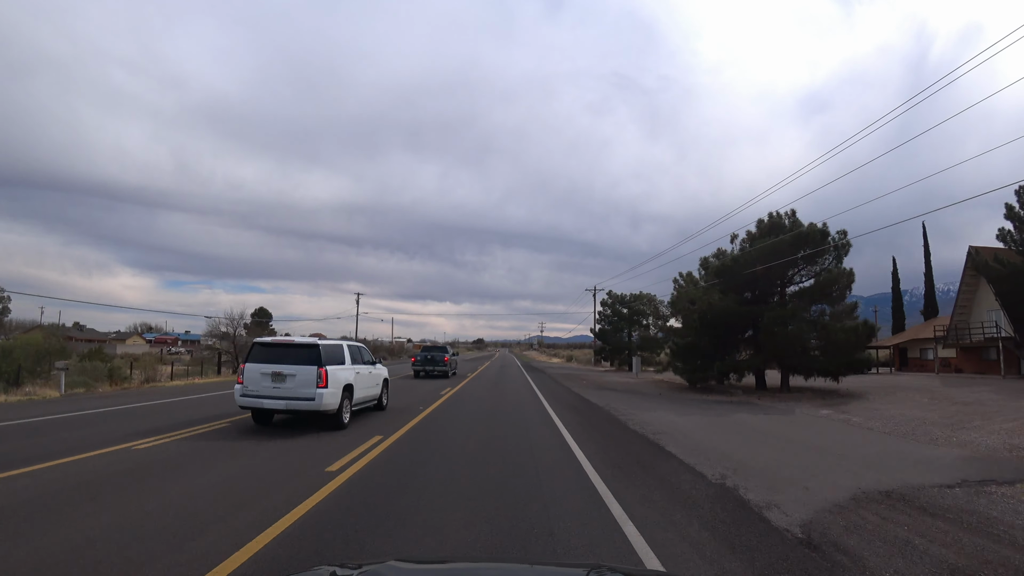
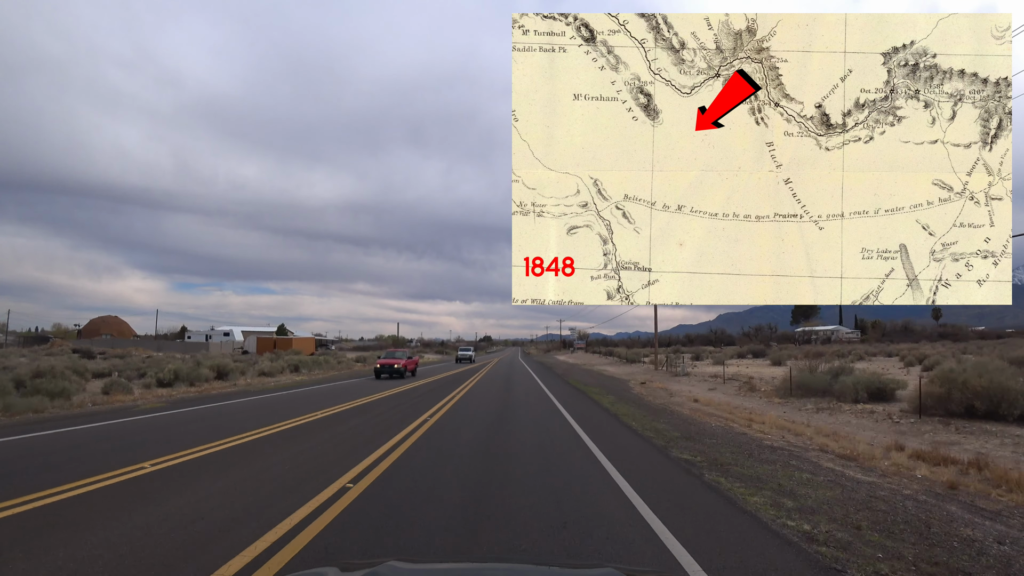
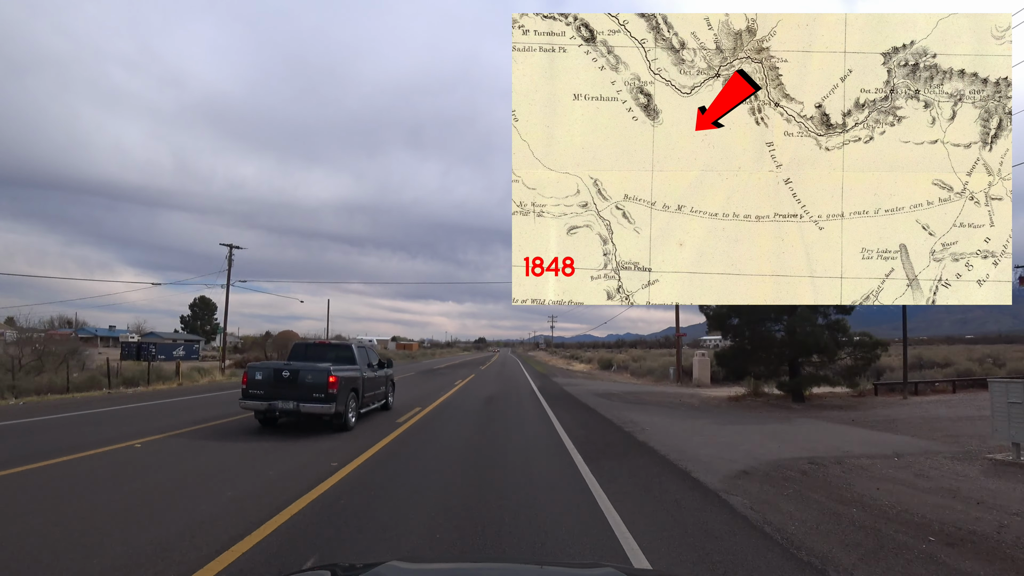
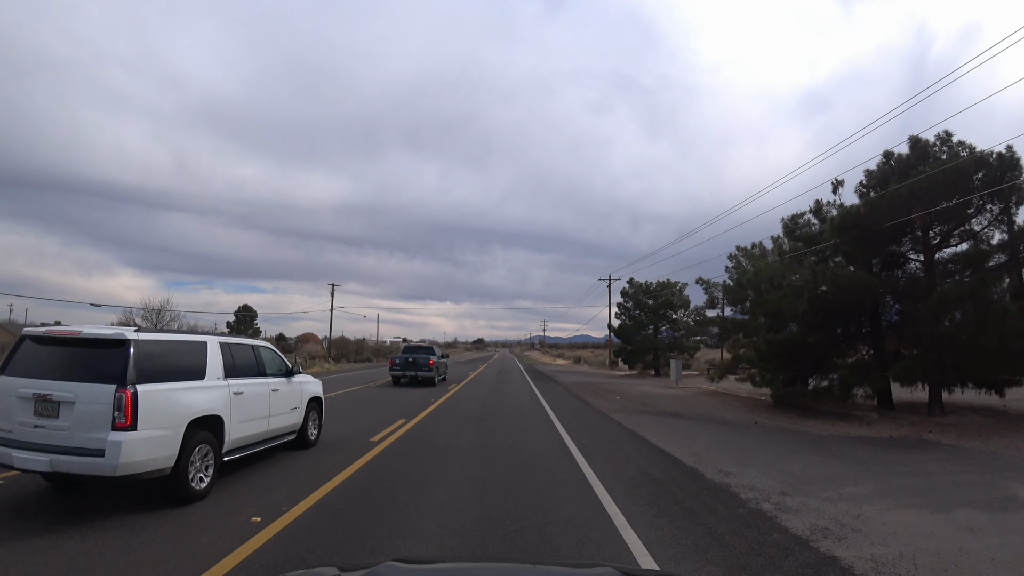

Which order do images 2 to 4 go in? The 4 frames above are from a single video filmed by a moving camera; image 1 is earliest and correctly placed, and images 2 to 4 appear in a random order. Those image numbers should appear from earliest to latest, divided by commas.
4, 3, 2
